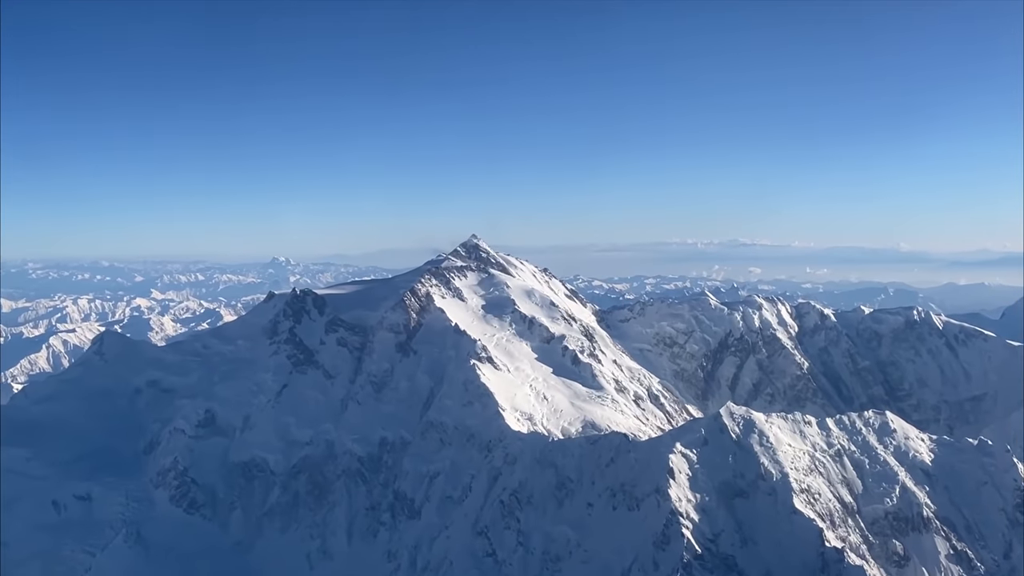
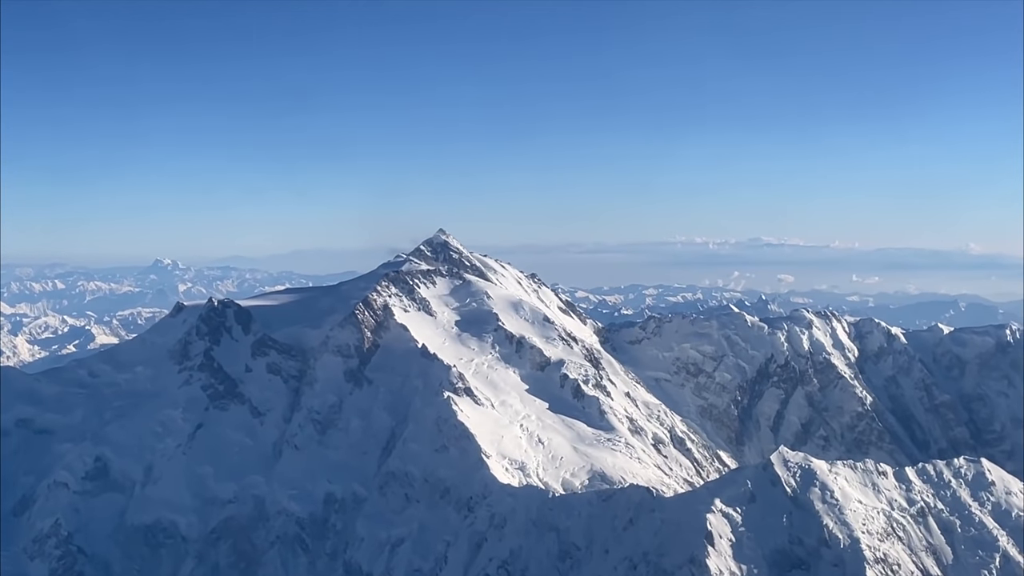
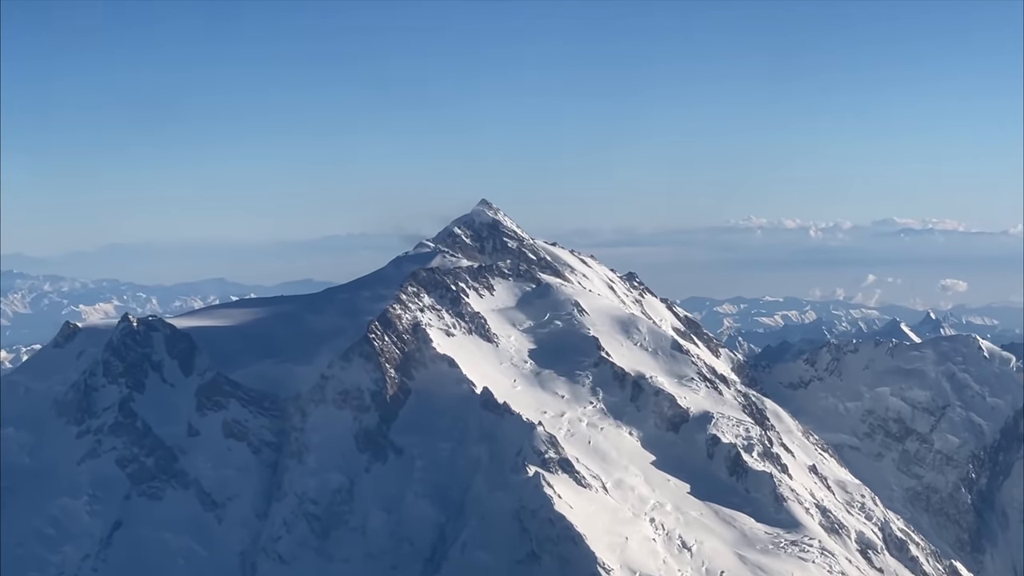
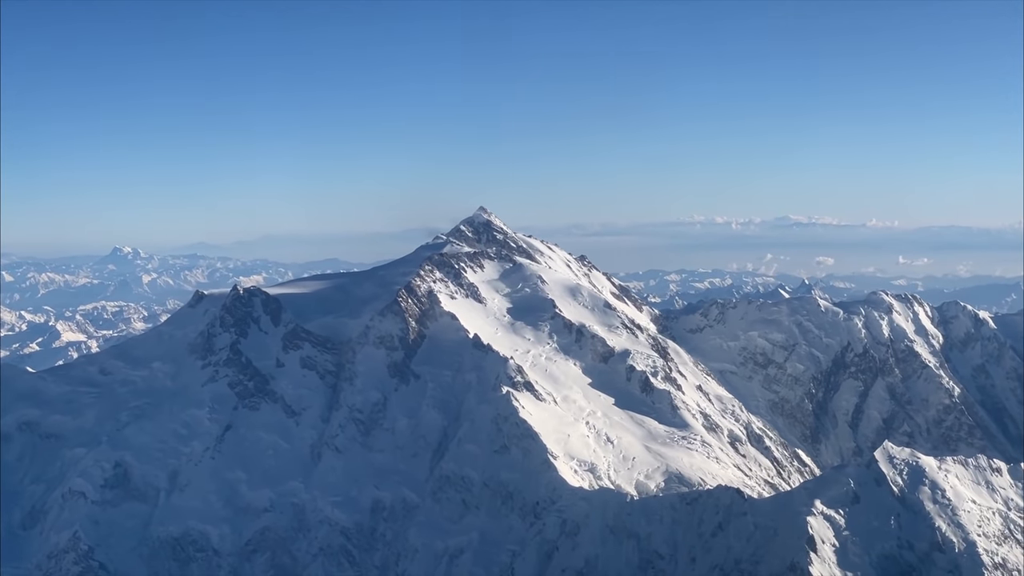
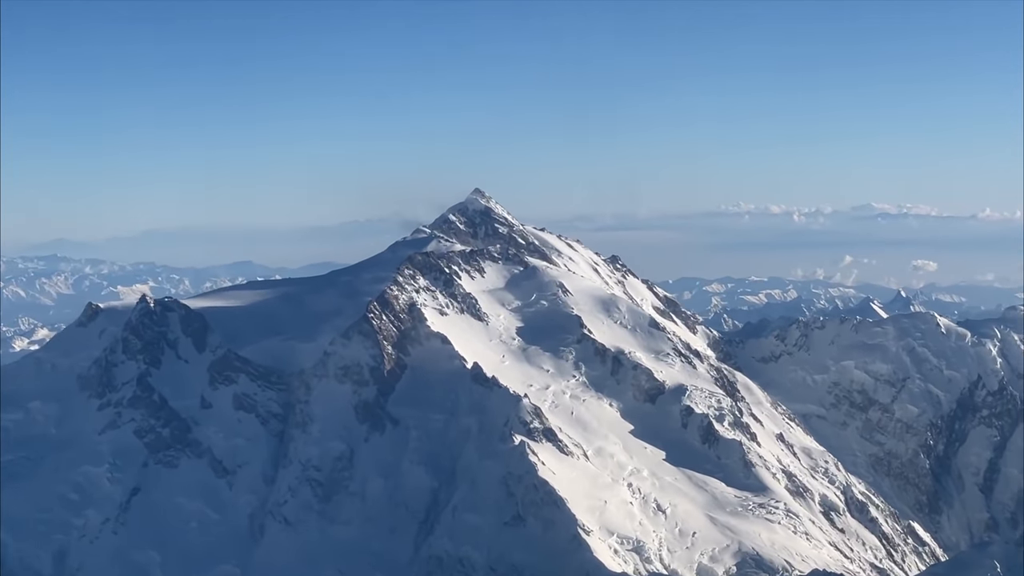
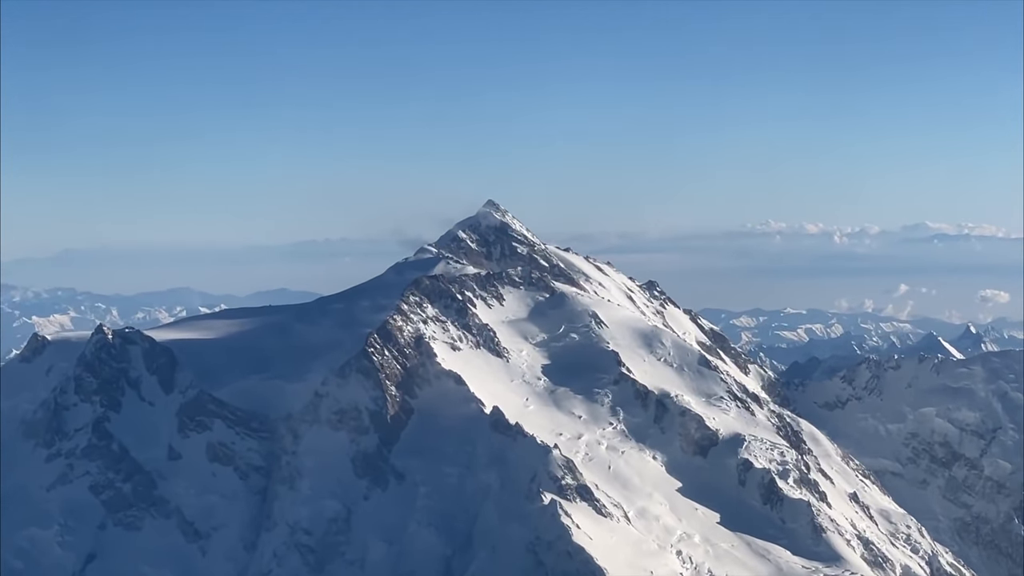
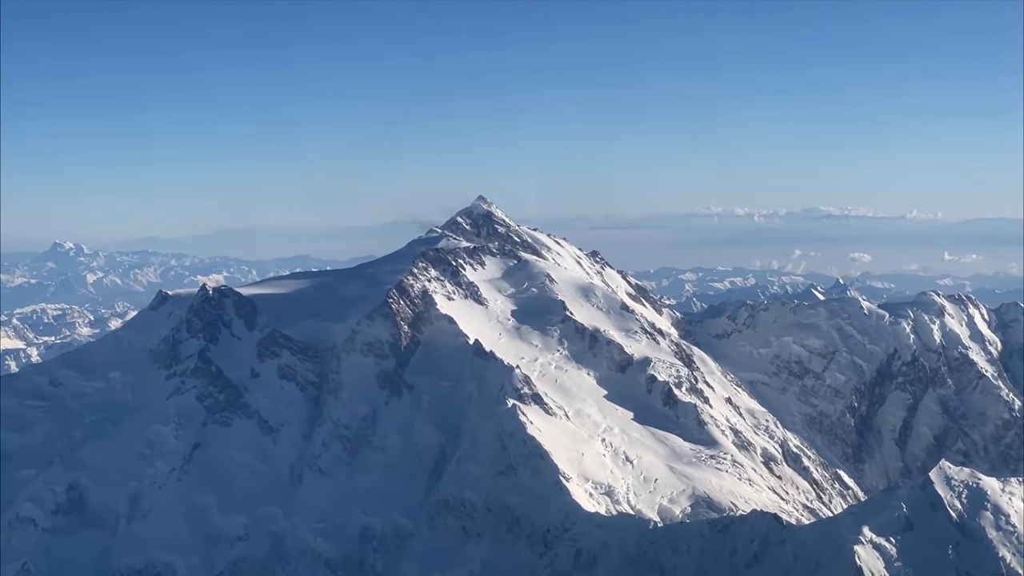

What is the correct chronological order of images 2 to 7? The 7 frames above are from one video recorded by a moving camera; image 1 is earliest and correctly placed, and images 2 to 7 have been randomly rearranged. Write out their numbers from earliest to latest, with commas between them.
2, 4, 7, 5, 3, 6
